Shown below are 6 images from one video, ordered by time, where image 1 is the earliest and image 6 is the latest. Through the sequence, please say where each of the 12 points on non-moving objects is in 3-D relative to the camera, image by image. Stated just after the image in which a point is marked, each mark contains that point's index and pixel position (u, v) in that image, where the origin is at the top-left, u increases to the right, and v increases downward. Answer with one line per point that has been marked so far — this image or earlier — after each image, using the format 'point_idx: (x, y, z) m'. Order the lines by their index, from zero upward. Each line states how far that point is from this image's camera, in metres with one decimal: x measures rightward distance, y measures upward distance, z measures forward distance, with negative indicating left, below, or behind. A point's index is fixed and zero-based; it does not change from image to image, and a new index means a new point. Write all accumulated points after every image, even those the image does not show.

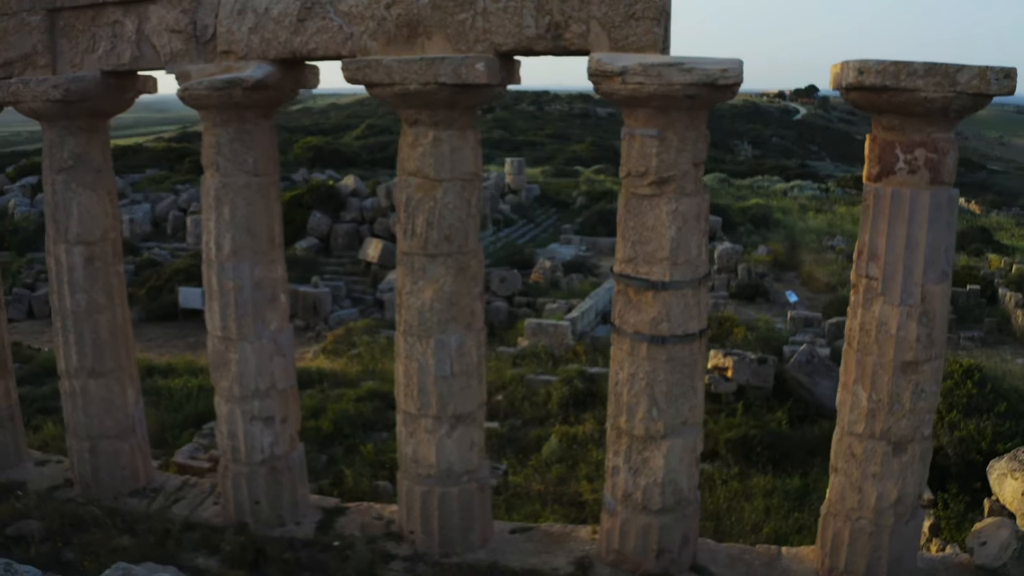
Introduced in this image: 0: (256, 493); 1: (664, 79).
0: (-2.1, -1.7, +7.5) m
1: (+1.0, +1.4, +6.0) m
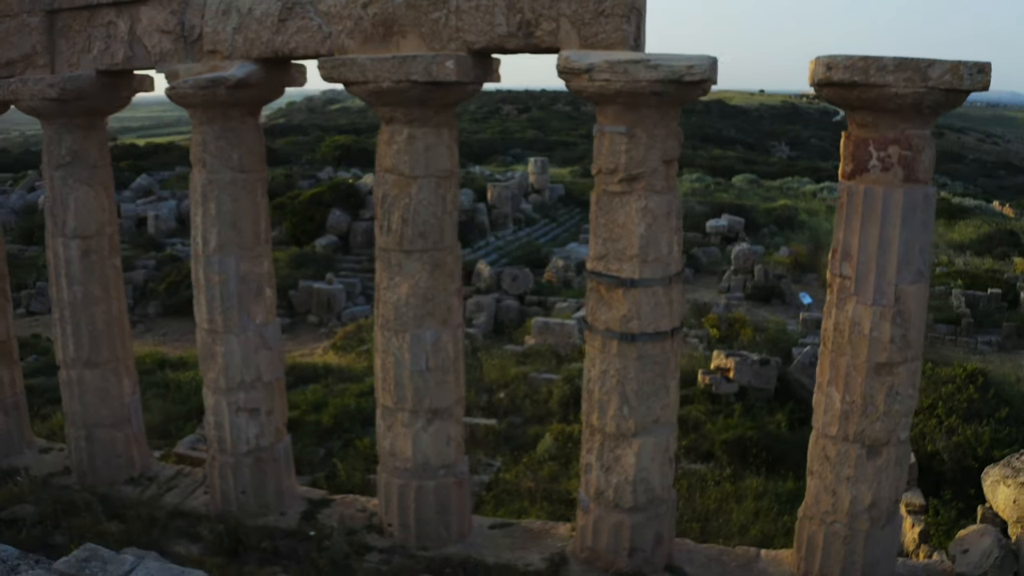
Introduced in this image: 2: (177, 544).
0: (-2.3, -1.7, +7.7) m
1: (+0.8, +1.4, +6.0) m
2: (-2.6, -2.0, +7.1) m
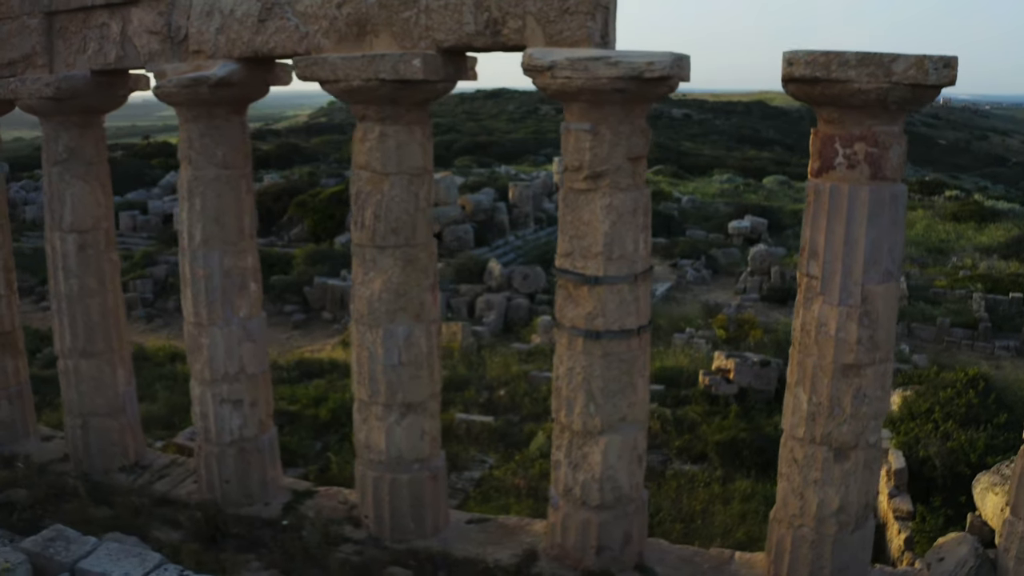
0: (-2.5, -1.6, +7.9) m
1: (+0.5, +1.4, +6.0) m
2: (-2.8, -2.0, +7.3) m
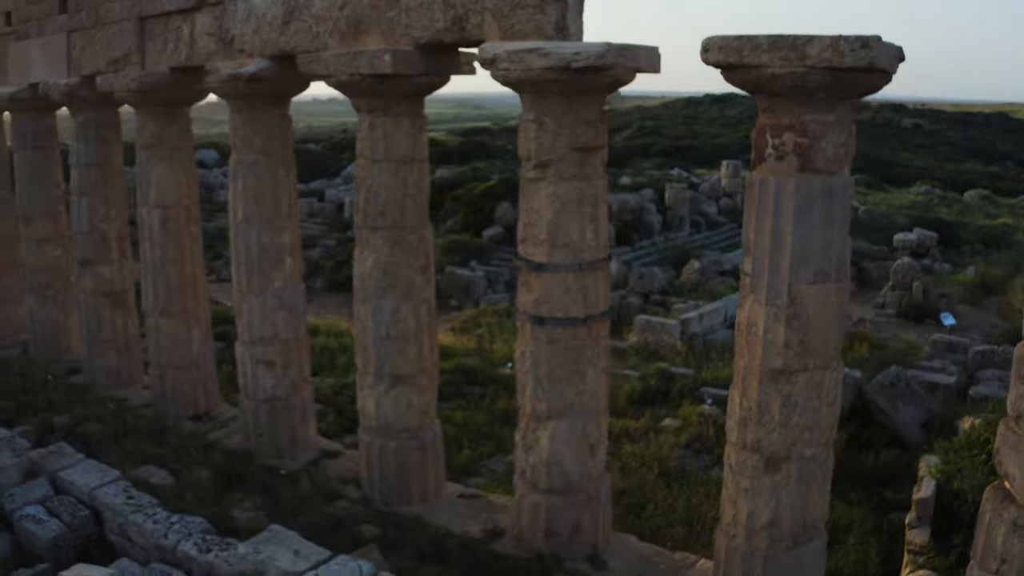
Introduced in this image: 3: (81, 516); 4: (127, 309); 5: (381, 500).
0: (-2.5, -1.4, +8.8) m
1: (+0.1, +1.5, +6.2) m
2: (-3.0, -1.7, +8.4) m
3: (-2.8, -1.5, +5.9) m
4: (-4.4, -0.2, +10.3) m
5: (-1.2, -1.9, +8.0) m
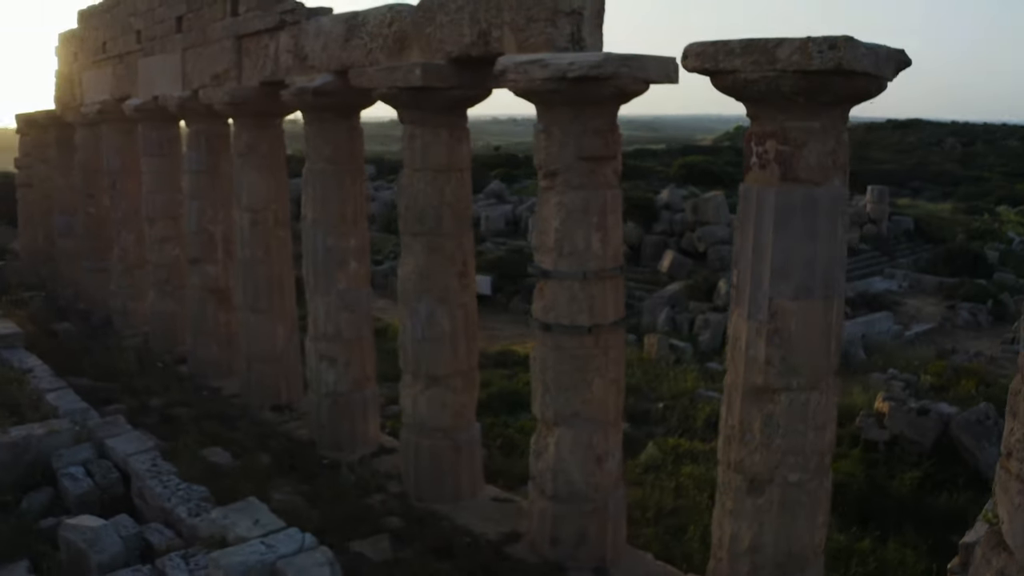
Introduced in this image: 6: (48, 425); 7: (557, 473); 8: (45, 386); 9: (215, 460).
0: (-2.0, -1.4, +9.4) m
1: (+0.1, +1.5, +6.3) m
2: (-2.6, -1.6, +9.1) m
3: (-2.9, -1.4, +6.6) m
4: (-3.5, -0.2, +11.2) m
5: (-0.9, -1.9, +8.3) m
6: (-3.7, -1.1, +7.1) m
7: (+0.3, -1.4, +7.0) m
8: (-4.4, -0.9, +8.5) m
9: (-2.8, -1.6, +8.5) m
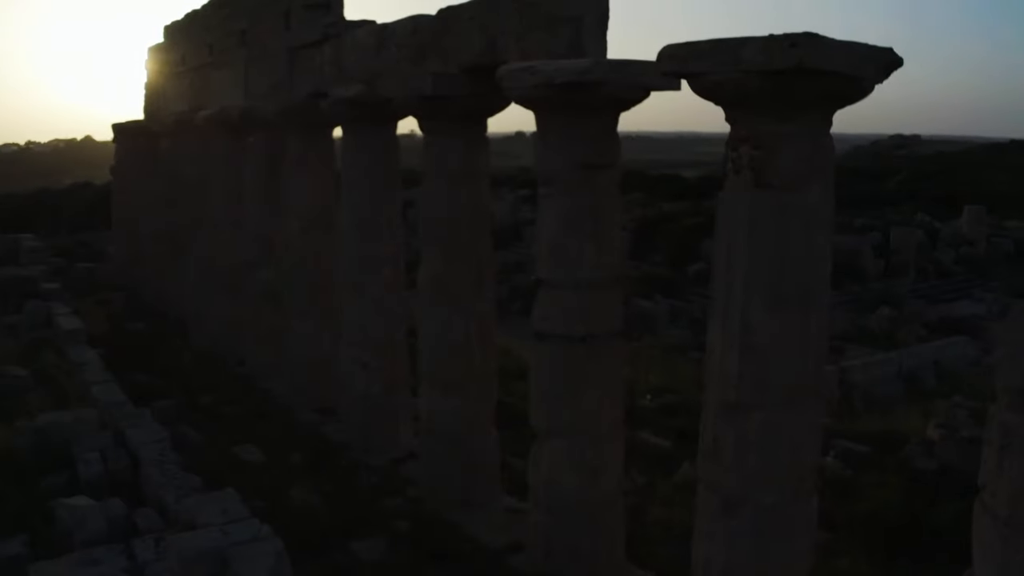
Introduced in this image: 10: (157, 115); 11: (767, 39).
0: (-1.7, -1.4, +9.6) m
1: (+0.1, +1.5, +6.4) m
2: (-2.3, -1.7, +9.3) m
3: (-3.0, -1.4, +6.9) m
4: (-2.9, -0.3, +11.7) m
5: (-0.8, -2.0, +8.4) m
6: (-3.7, -1.0, +7.6) m
7: (+0.3, -1.5, +6.9) m
8: (-4.2, -0.9, +9.1) m
9: (-2.6, -1.6, +8.8) m
10: (-5.5, +2.7, +13.9) m
11: (+1.4, +1.3, +4.8) m
